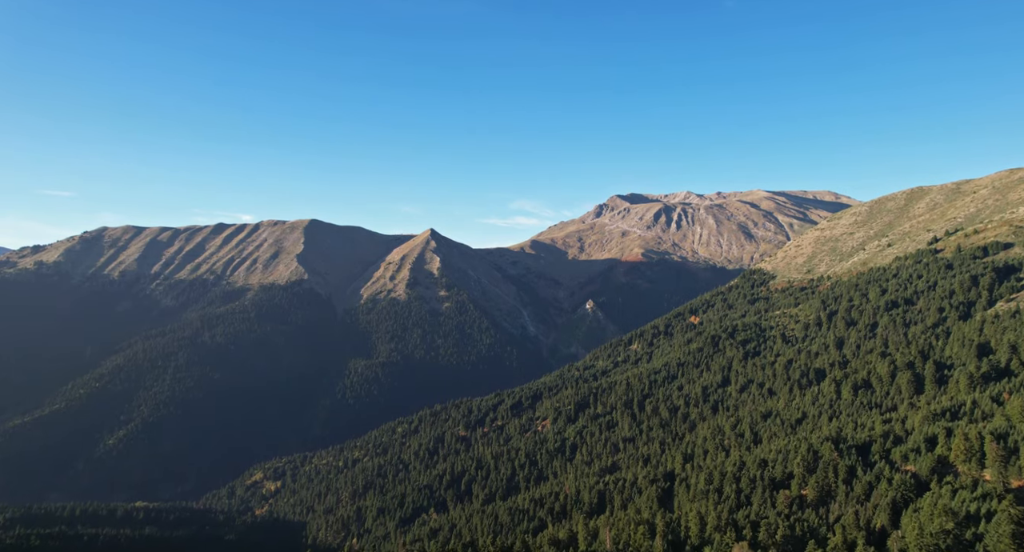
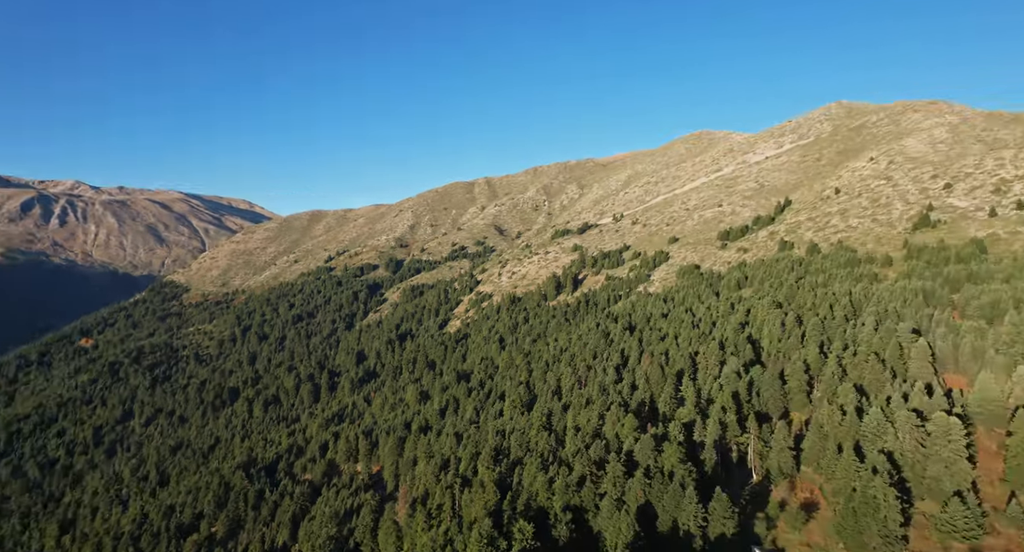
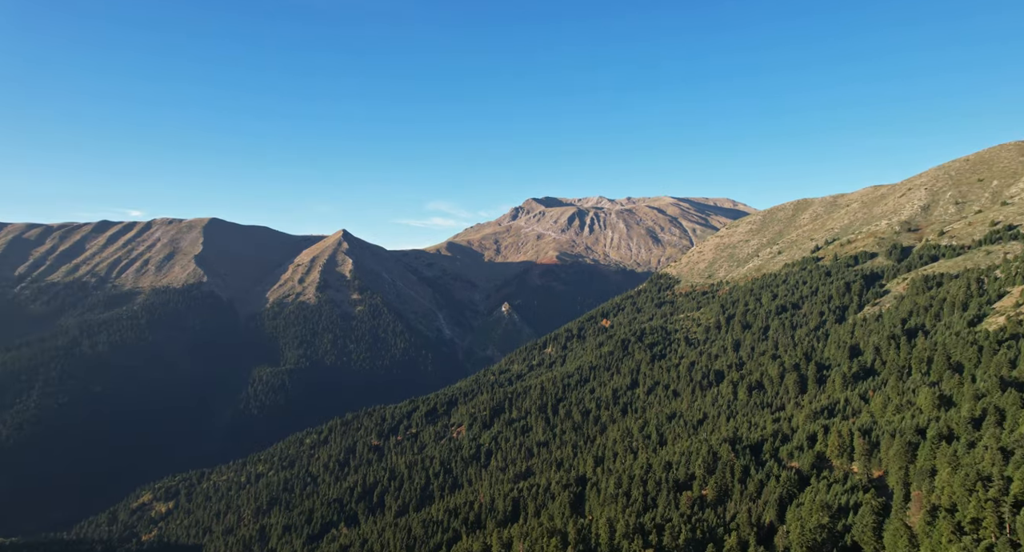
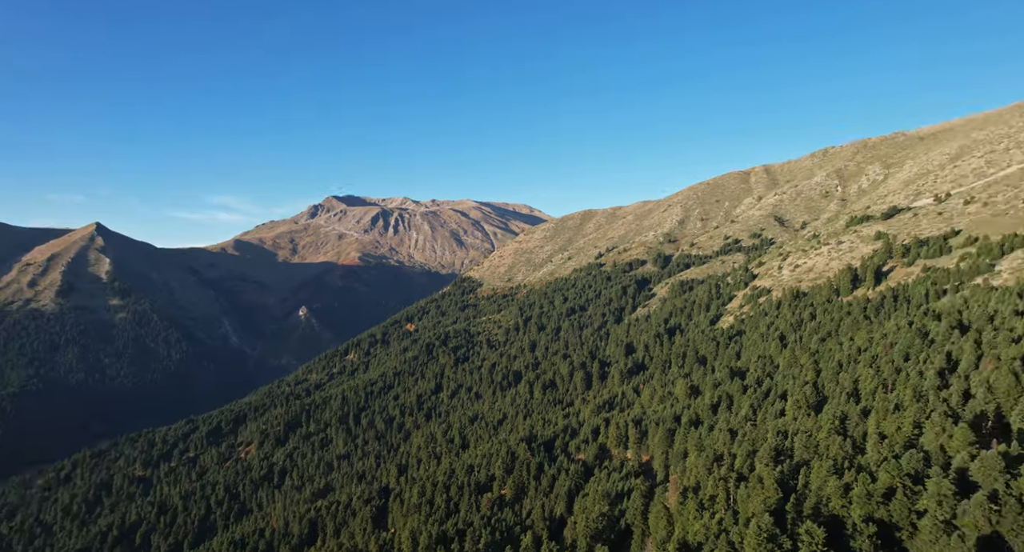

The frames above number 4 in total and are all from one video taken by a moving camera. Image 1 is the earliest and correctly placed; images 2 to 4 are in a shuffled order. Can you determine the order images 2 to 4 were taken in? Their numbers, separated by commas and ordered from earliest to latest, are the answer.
3, 4, 2
